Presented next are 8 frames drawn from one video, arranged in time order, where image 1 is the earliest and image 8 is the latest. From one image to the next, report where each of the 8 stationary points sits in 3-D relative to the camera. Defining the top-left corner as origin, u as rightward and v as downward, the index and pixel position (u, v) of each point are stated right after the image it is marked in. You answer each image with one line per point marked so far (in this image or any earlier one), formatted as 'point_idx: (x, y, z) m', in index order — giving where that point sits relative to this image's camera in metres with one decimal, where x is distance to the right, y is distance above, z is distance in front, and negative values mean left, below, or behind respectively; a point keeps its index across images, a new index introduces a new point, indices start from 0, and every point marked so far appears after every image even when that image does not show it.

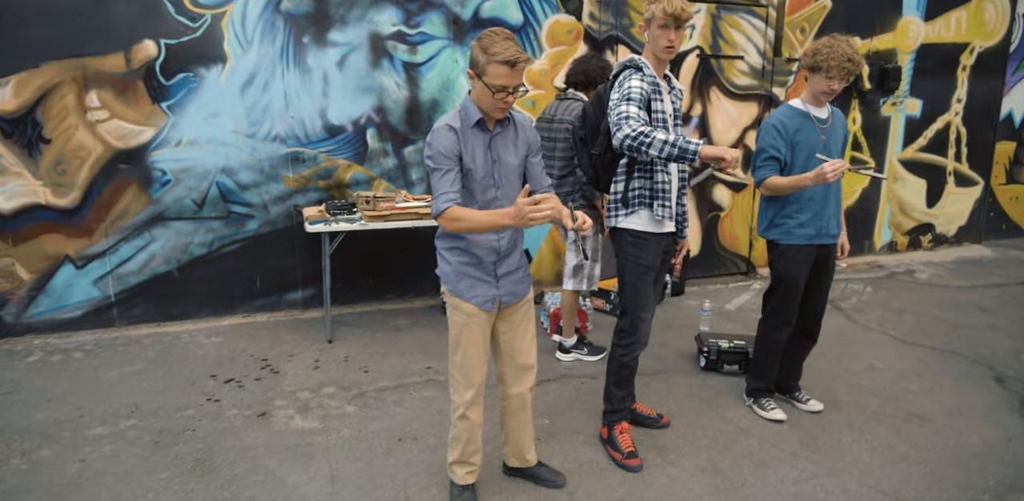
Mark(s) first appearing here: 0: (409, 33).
0: (-0.8, +1.7, +4.7) m
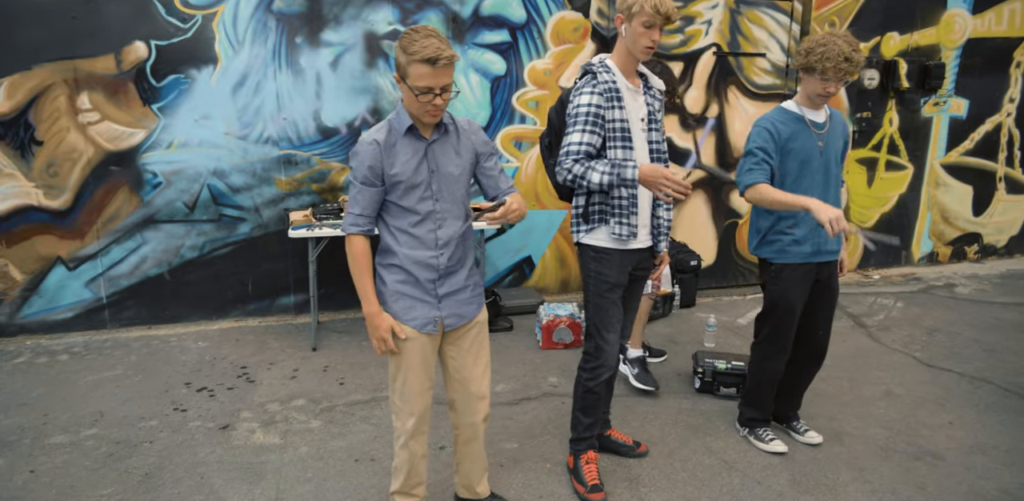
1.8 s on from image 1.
0: (-0.8, +1.6, +4.5) m
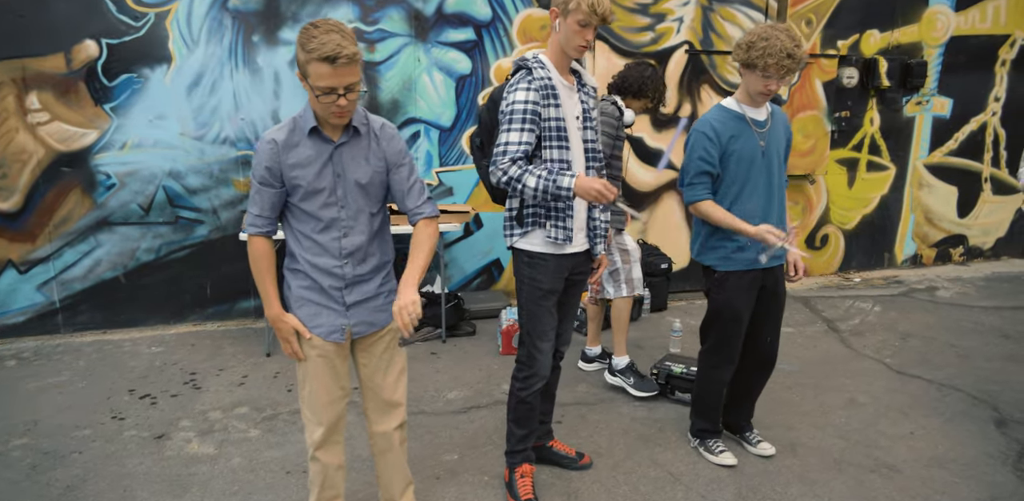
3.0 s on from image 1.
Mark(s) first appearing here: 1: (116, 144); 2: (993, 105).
0: (-1.1, +1.6, +4.4) m
1: (-2.7, +0.7, +4.1) m
2: (+4.8, +1.4, +6.0) m
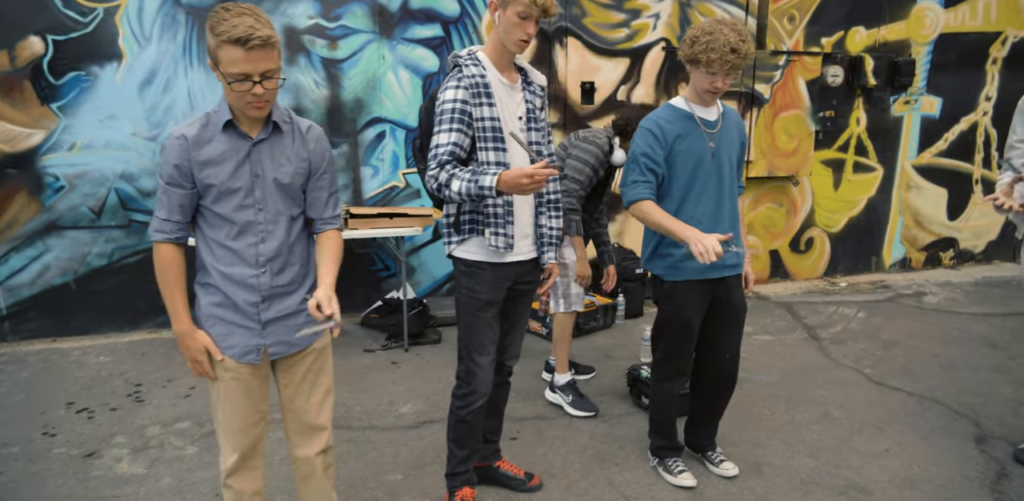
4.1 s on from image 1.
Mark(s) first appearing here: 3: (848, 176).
0: (-1.3, +1.6, +4.3) m
1: (-2.9, +0.7, +3.9) m
2: (+4.6, +1.4, +5.8) m
3: (+3.1, +0.7, +5.5) m
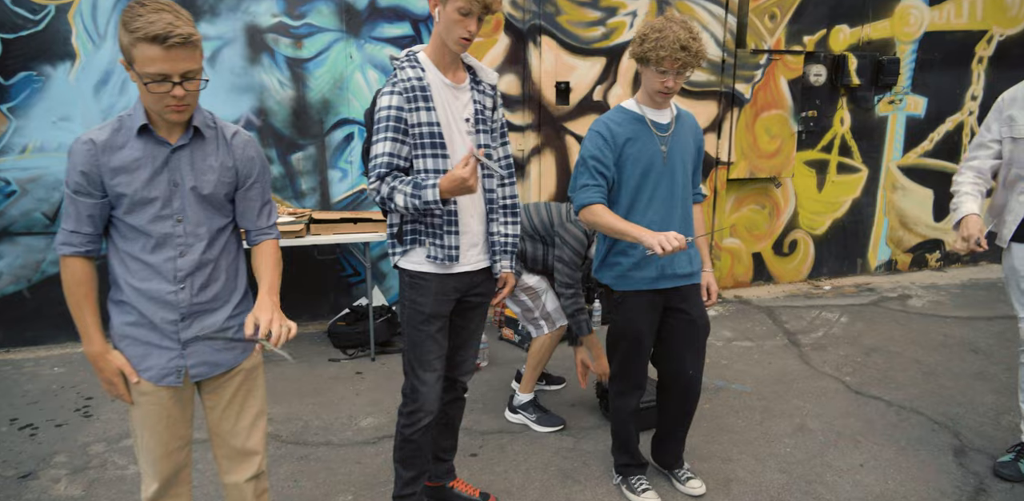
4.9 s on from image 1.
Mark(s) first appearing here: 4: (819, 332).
0: (-1.5, +1.6, +4.1) m
1: (-3.1, +0.6, +3.8) m
2: (+4.4, +1.4, +5.7) m
3: (+2.9, +0.7, +5.4) m
4: (+2.2, -0.6, +4.4) m
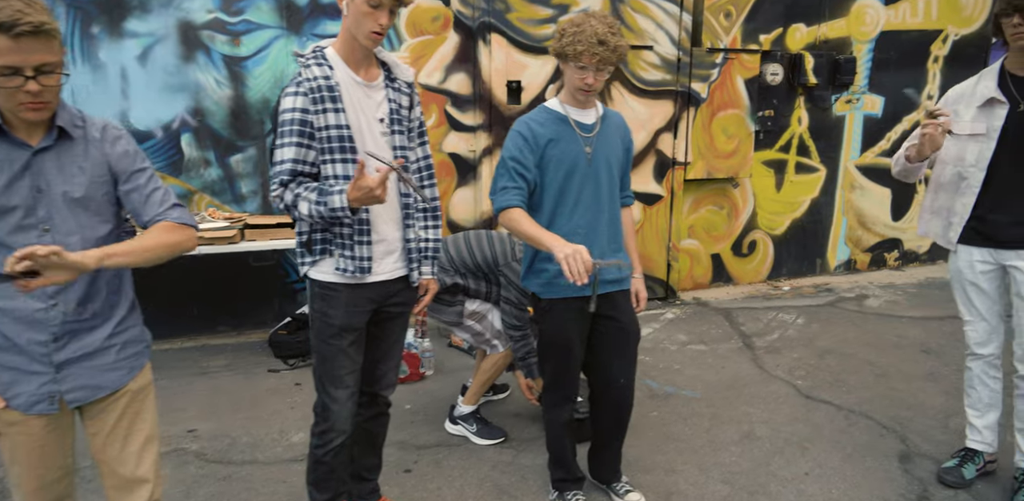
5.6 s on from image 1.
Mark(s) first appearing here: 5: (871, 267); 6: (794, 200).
0: (-1.9, +1.5, +4.0) m
1: (-3.5, +0.6, +3.5) m
2: (+3.9, +1.4, +5.7) m
3: (+2.5, +0.7, +5.4) m
4: (+1.9, -0.6, +4.3) m
5: (+3.5, -0.2, +5.9) m
6: (+2.6, +0.5, +5.4) m
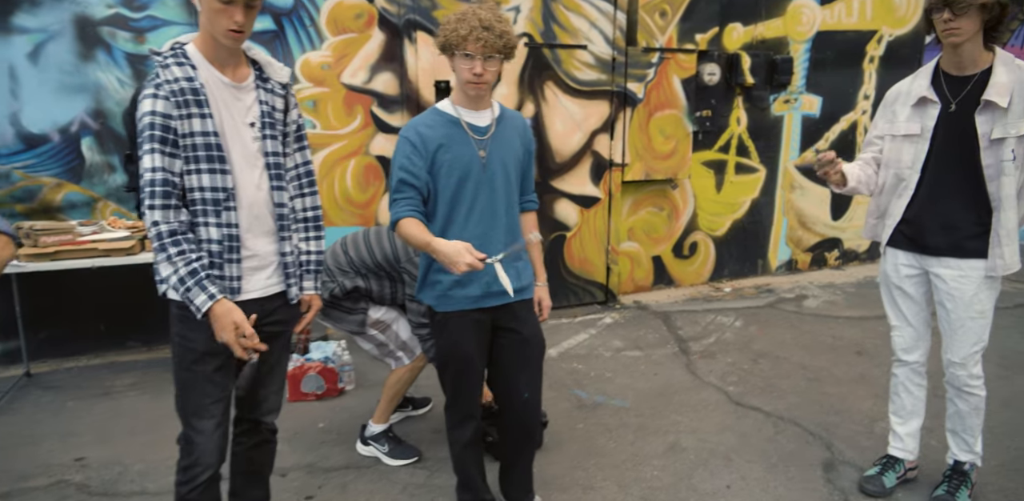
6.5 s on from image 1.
0: (-2.4, +1.4, +3.7) m
1: (-3.9, +0.5, +3.2) m
2: (+3.4, +1.4, +5.7) m
3: (+1.9, +0.7, +5.3) m
4: (+1.4, -0.6, +4.3) m
5: (+3.0, -0.2, +5.9) m
6: (+2.0, +0.4, +5.4) m
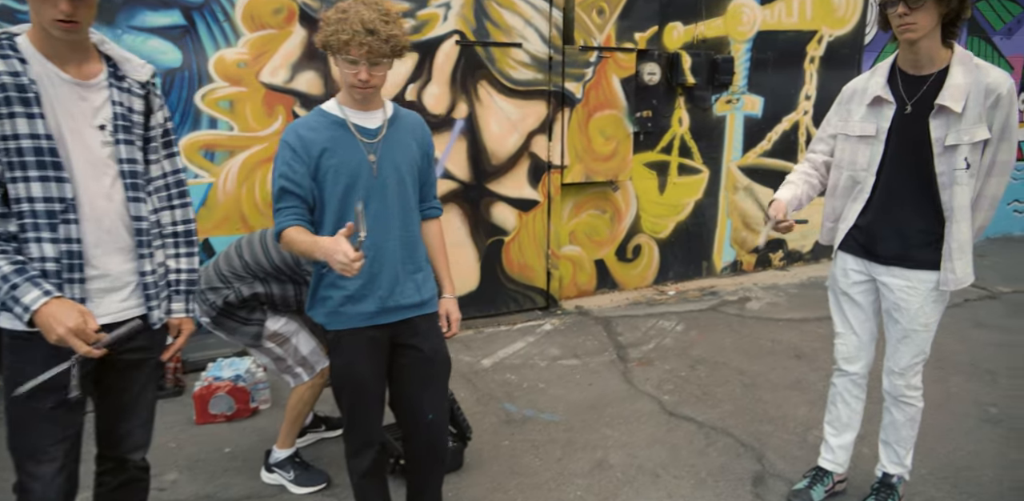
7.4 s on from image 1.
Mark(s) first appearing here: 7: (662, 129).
0: (-2.8, +1.4, +3.4) m
1: (-4.3, +0.4, +2.8) m
2: (+2.8, +1.4, +5.7) m
3: (+1.4, +0.6, +5.3) m
4: (+1.0, -0.6, +4.2) m
5: (+2.4, -0.2, +5.9) m
6: (+1.5, +0.4, +5.3) m
7: (+1.3, +1.0, +5.1) m
